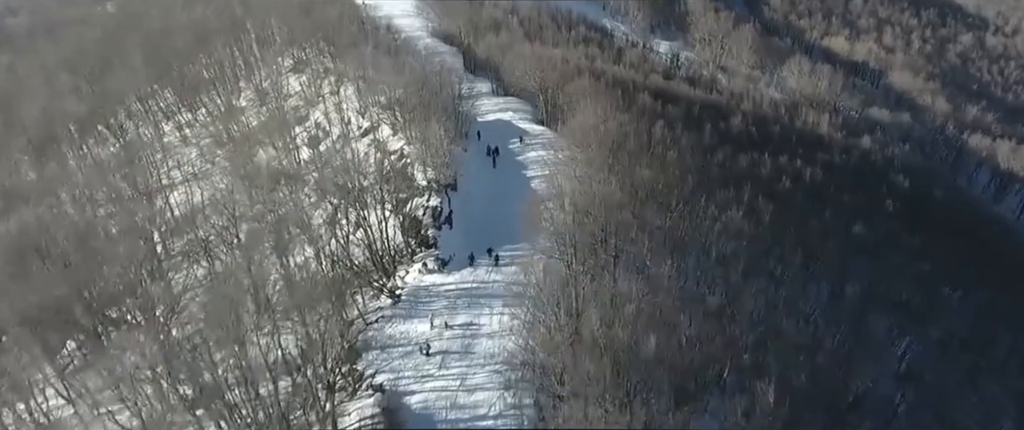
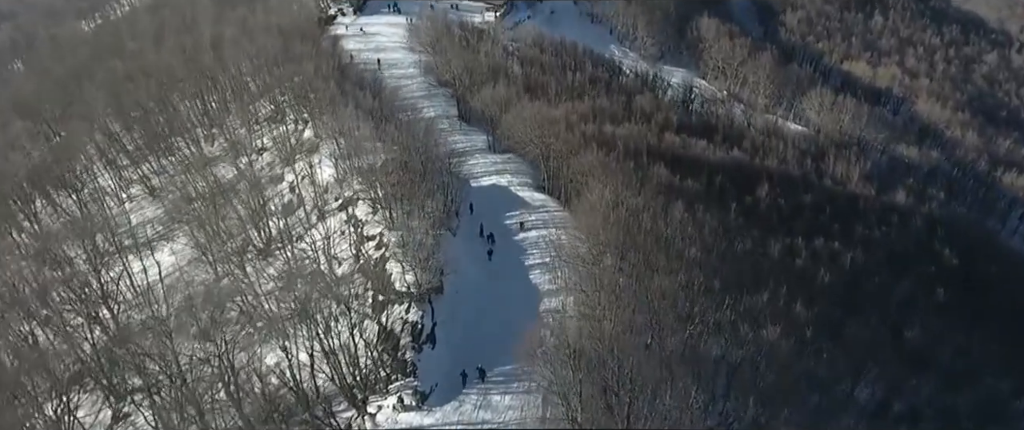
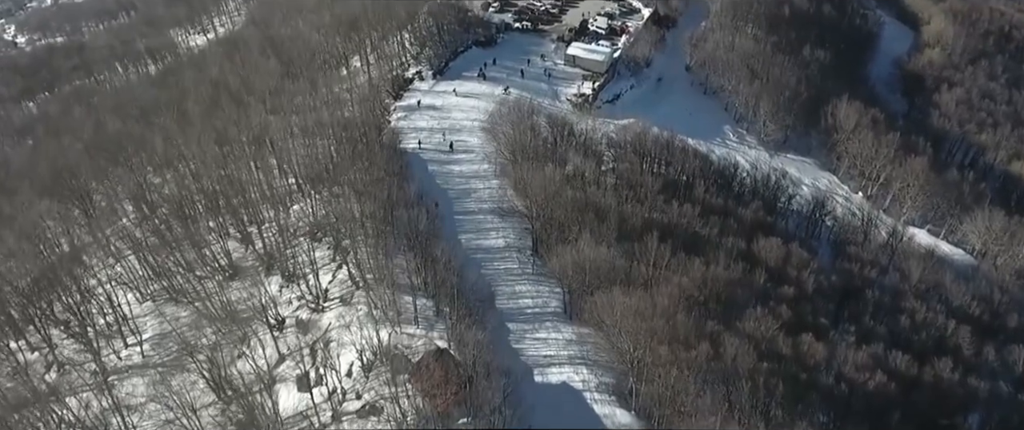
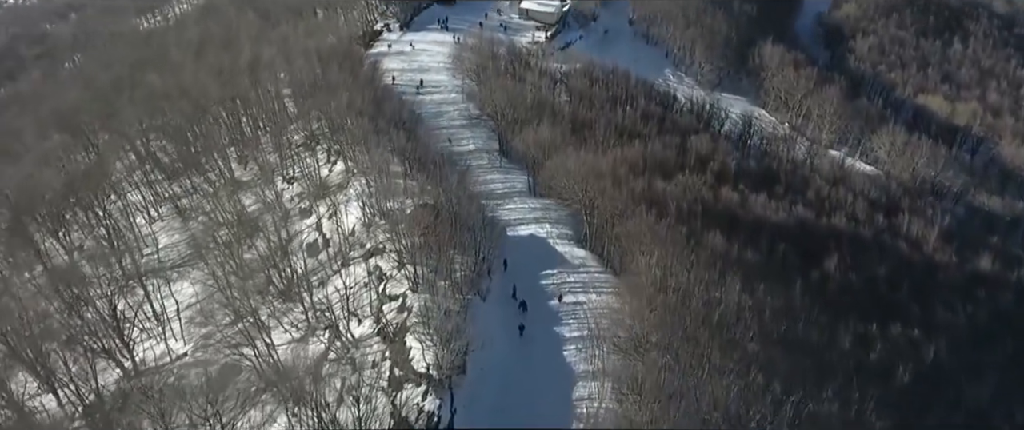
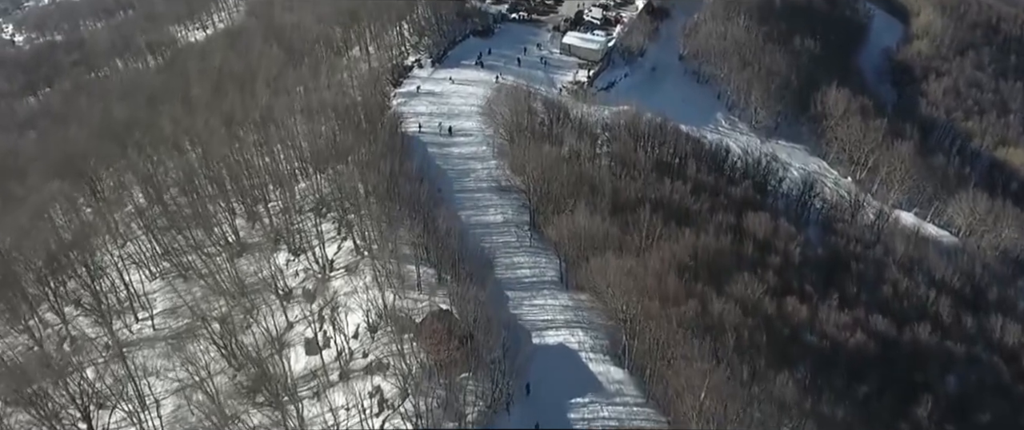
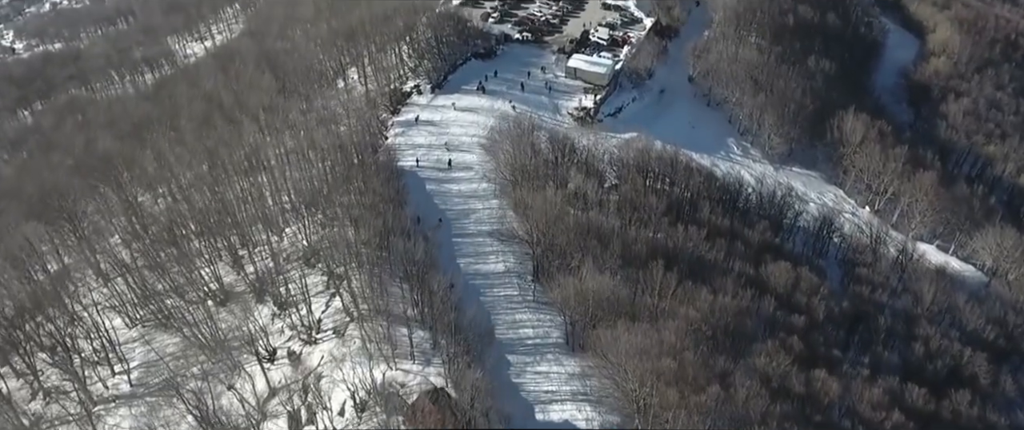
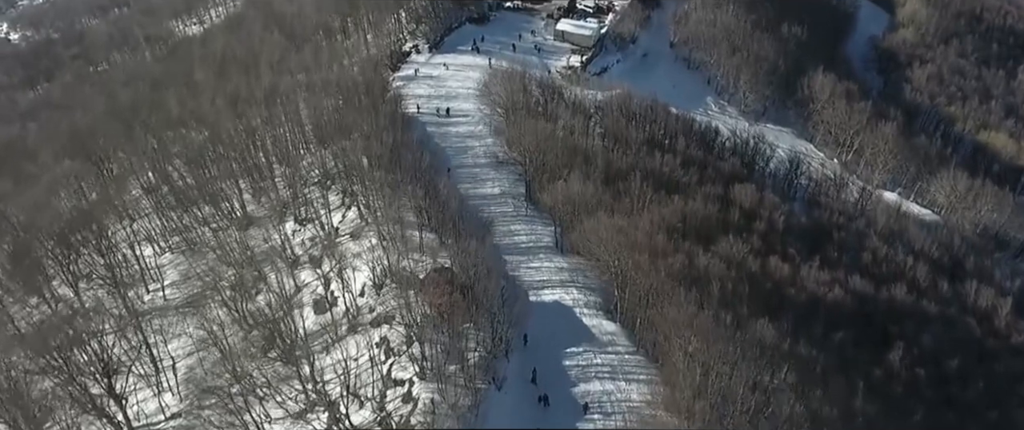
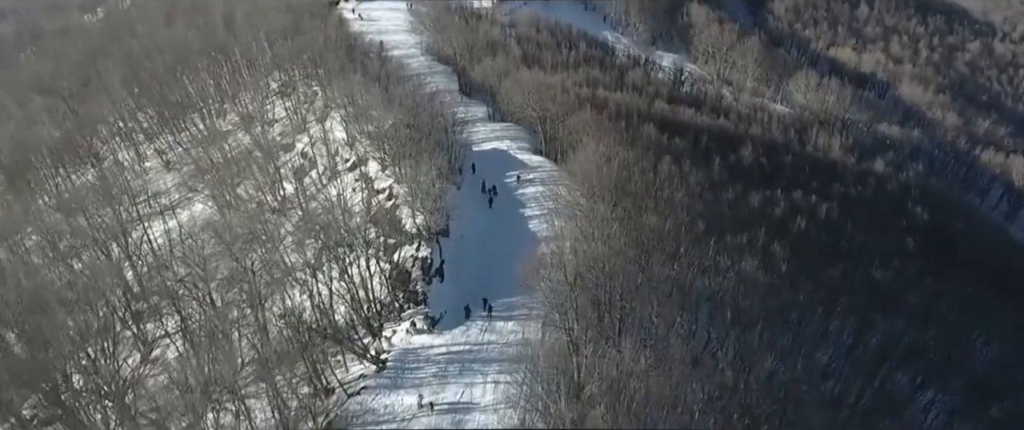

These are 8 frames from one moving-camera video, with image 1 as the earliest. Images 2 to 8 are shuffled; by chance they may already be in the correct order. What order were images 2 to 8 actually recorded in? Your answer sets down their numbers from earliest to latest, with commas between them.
8, 2, 4, 7, 5, 3, 6
